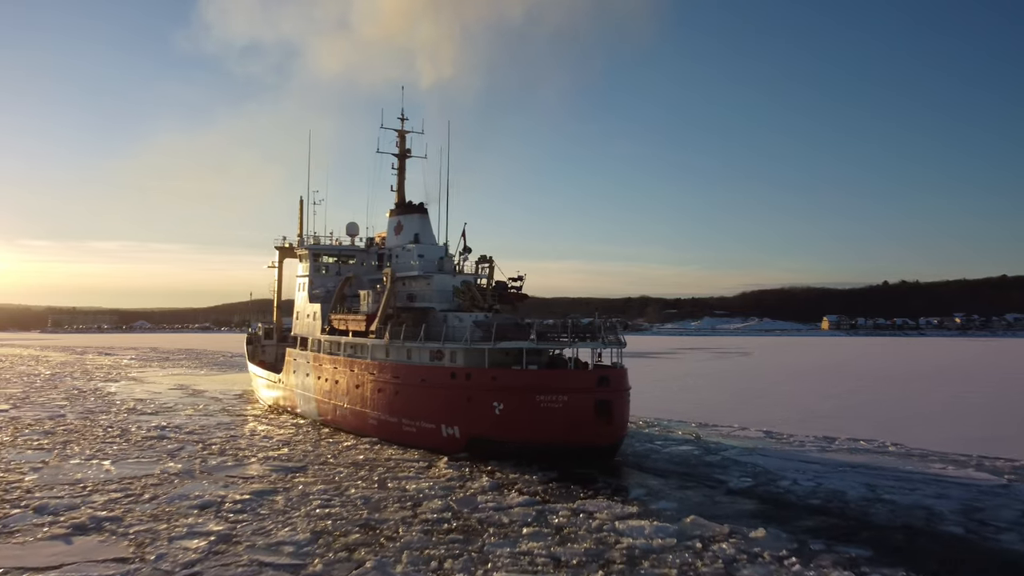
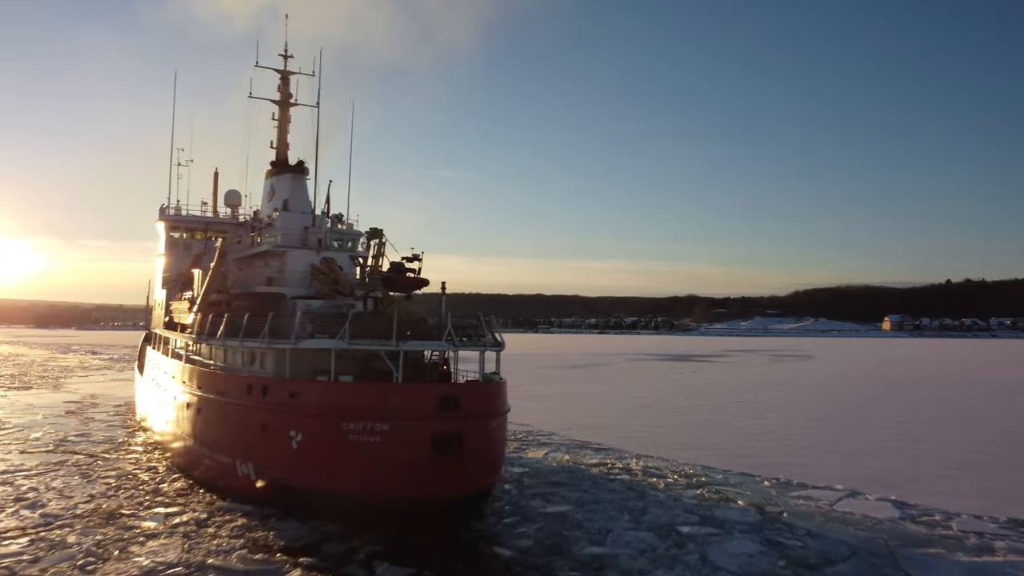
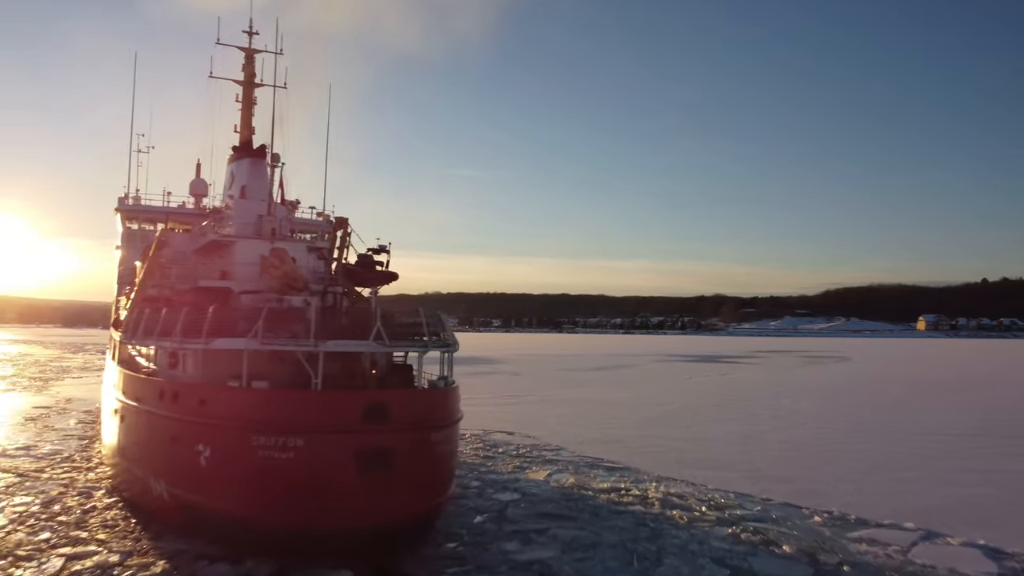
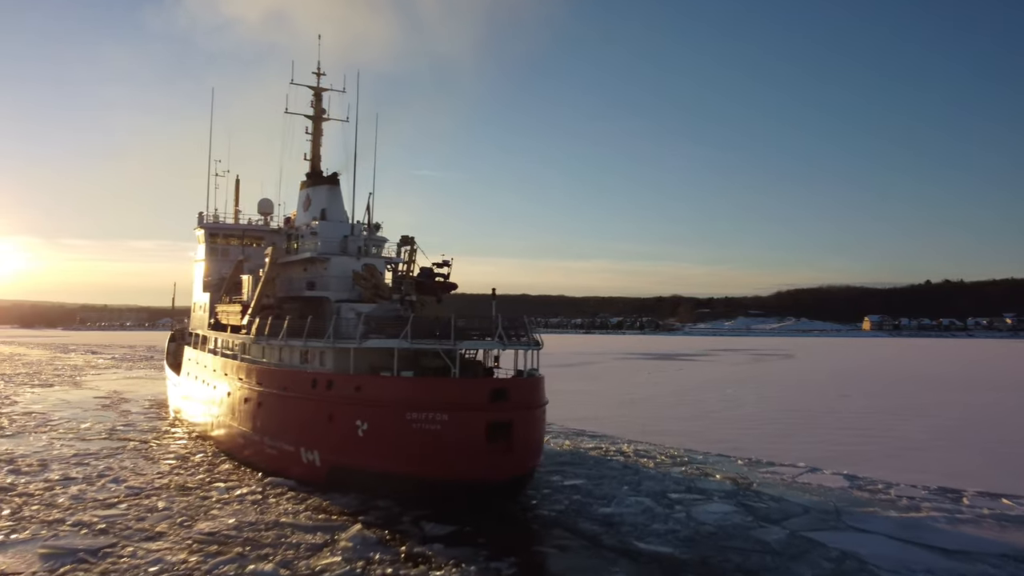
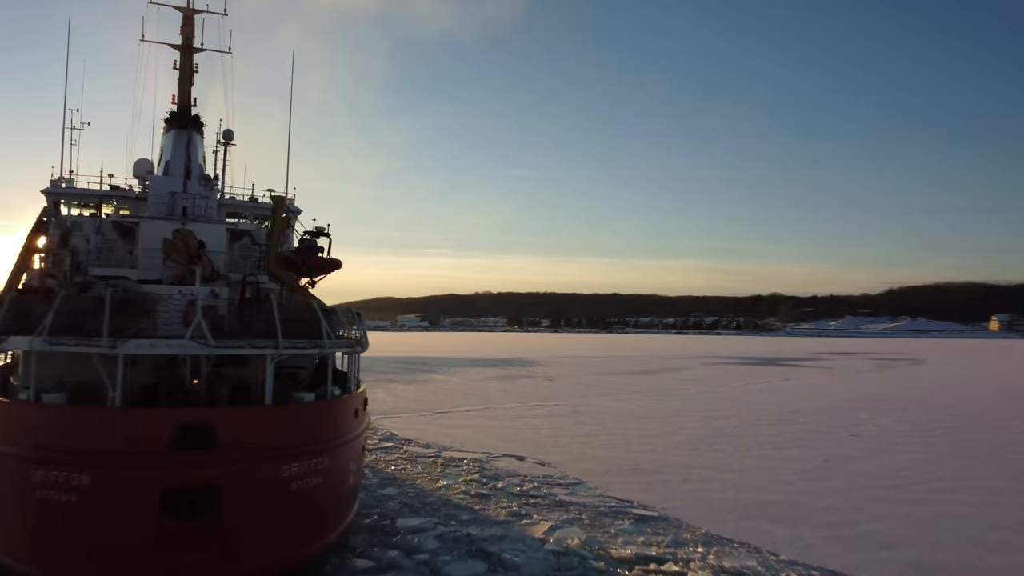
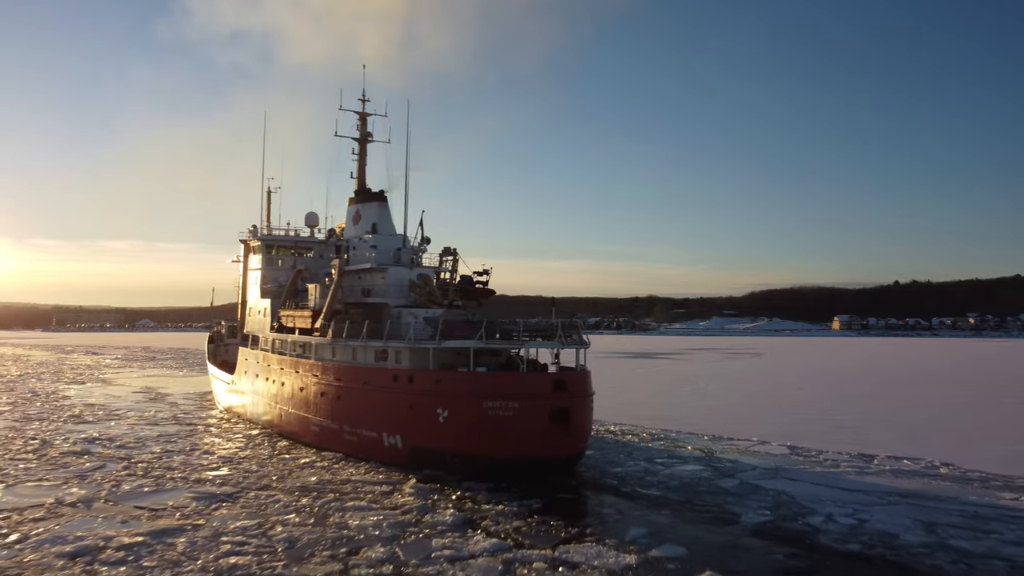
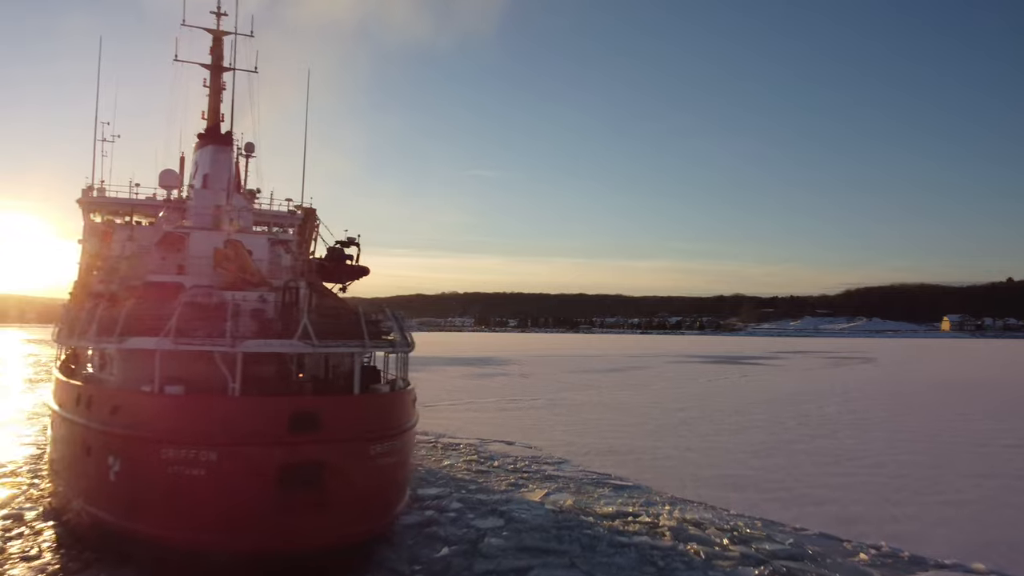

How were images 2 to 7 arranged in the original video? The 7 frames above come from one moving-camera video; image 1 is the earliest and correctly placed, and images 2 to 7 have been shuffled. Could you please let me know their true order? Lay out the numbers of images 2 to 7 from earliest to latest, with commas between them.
6, 4, 2, 3, 7, 5
